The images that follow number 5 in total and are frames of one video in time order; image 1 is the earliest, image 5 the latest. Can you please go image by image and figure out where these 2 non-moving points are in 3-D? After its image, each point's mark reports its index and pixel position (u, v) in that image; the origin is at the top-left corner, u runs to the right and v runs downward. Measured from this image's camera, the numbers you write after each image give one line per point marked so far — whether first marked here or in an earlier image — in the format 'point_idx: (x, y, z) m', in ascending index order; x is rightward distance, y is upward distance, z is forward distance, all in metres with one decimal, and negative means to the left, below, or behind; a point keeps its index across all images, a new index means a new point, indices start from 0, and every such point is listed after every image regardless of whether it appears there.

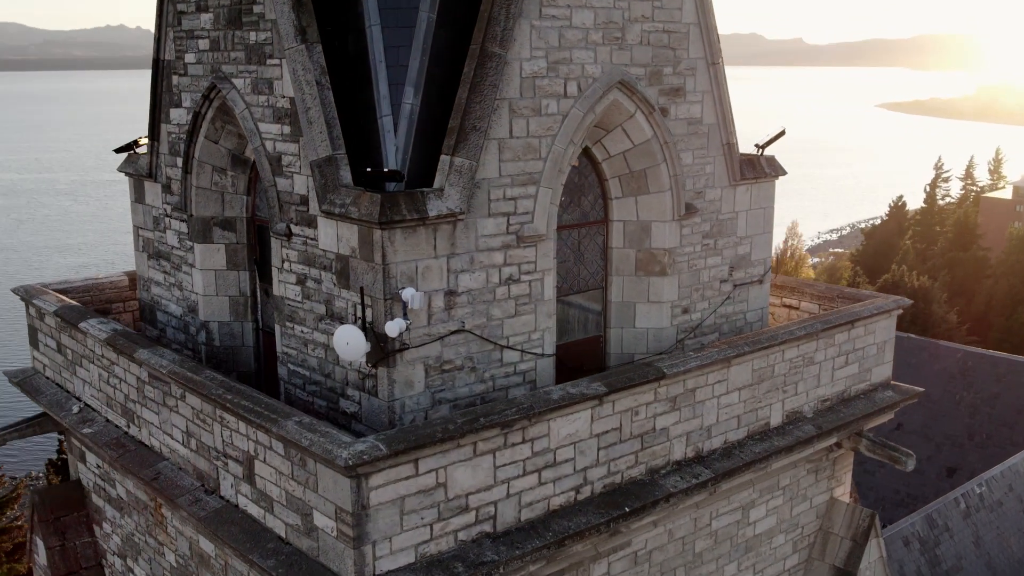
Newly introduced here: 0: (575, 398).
0: (+0.5, -0.9, +7.0) m
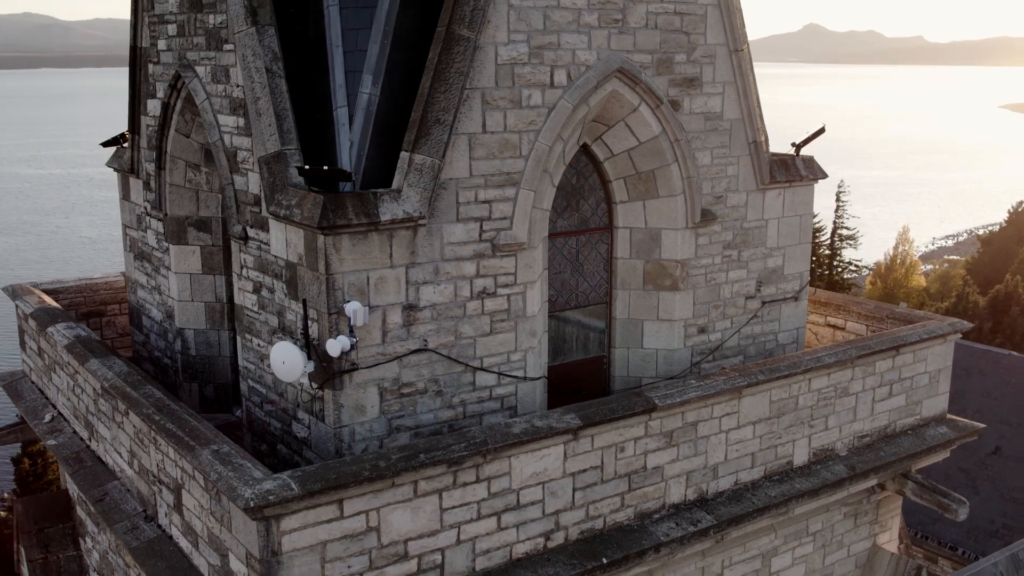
0: (+0.2, -1.0, +6.0) m
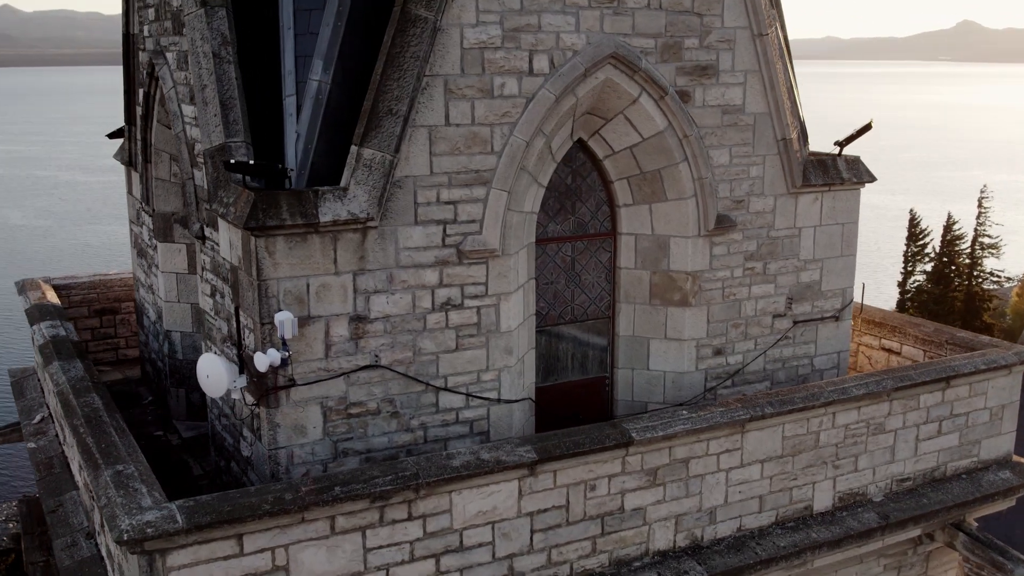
0: (-0.2, -1.1, +5.3) m
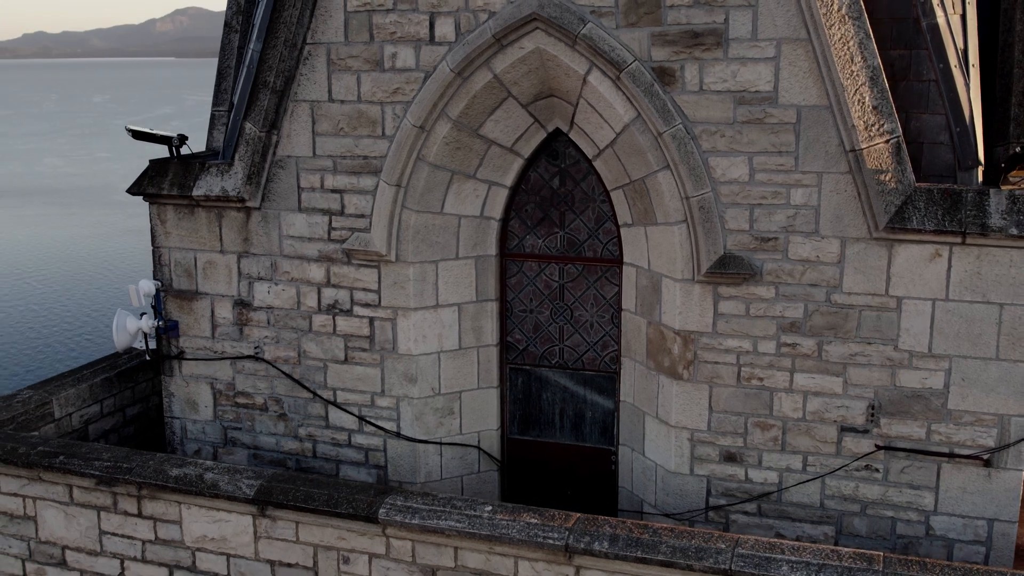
0: (-1.6, -1.1, +4.6) m
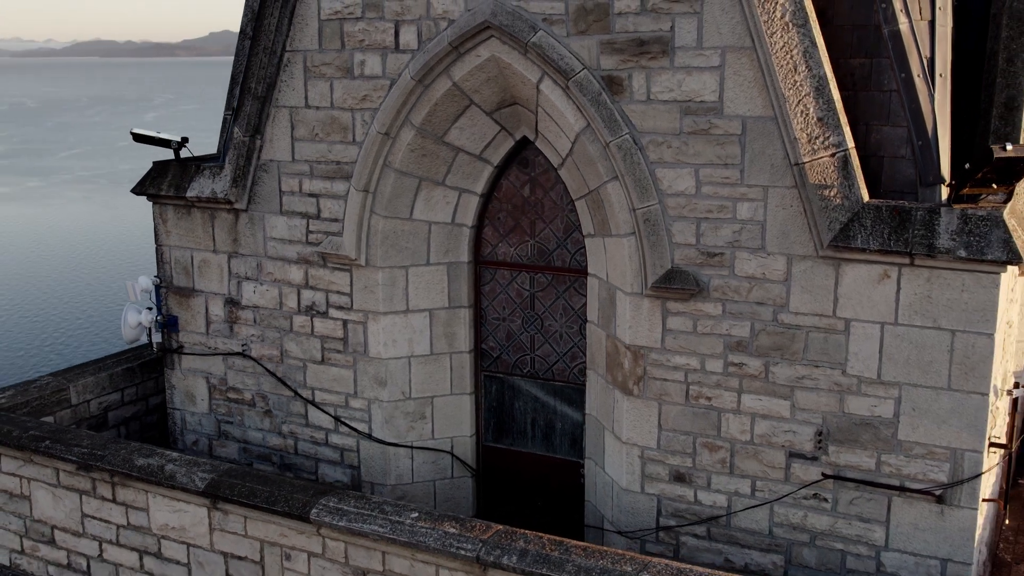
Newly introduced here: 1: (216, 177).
0: (-1.9, -1.1, +4.8) m
1: (-2.0, +0.7, +5.6) m
